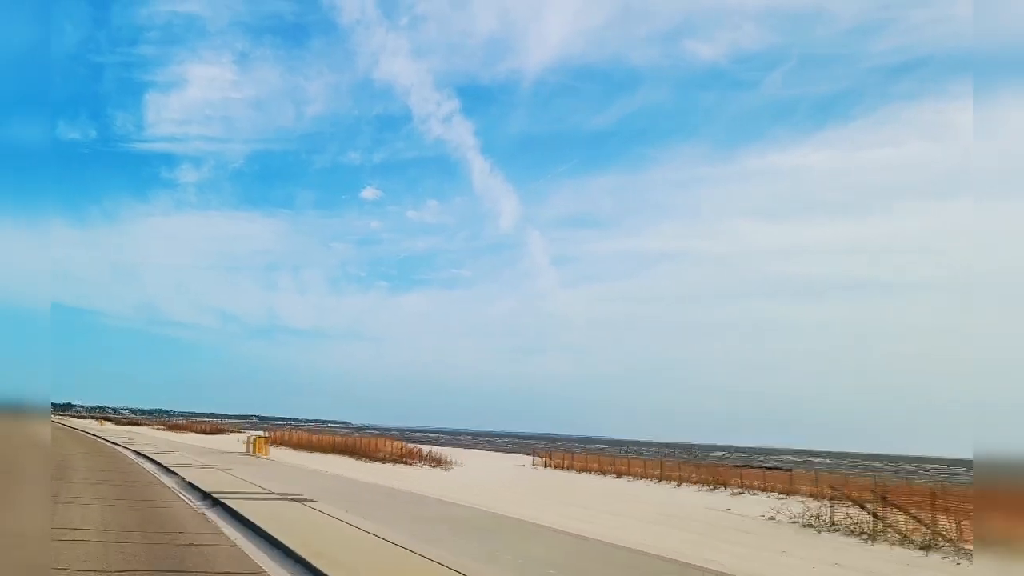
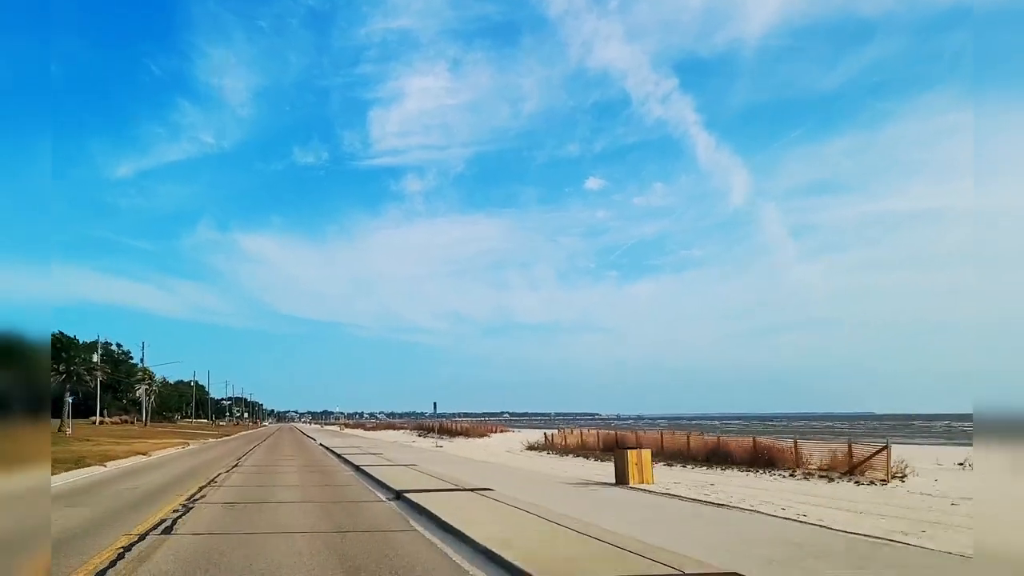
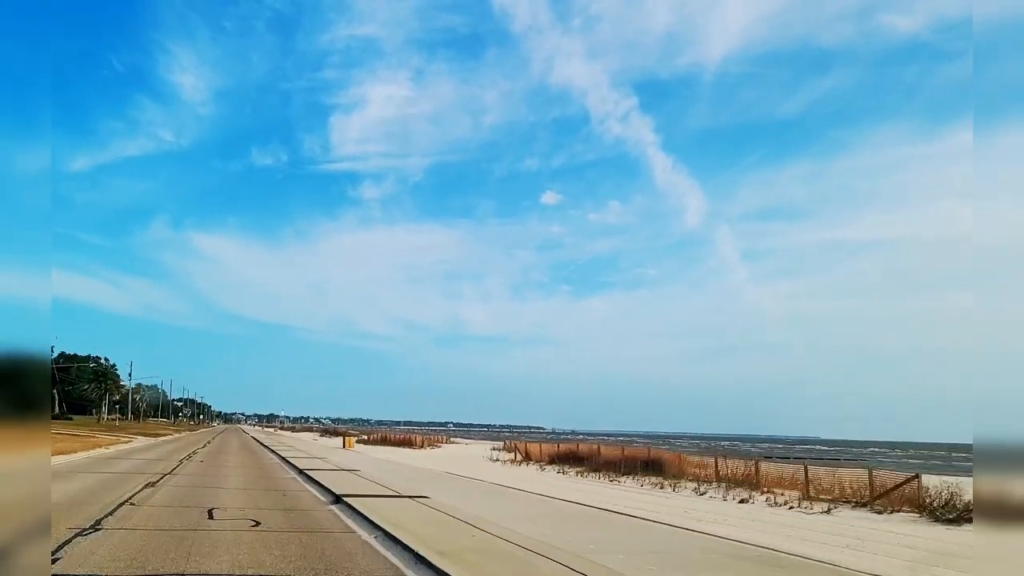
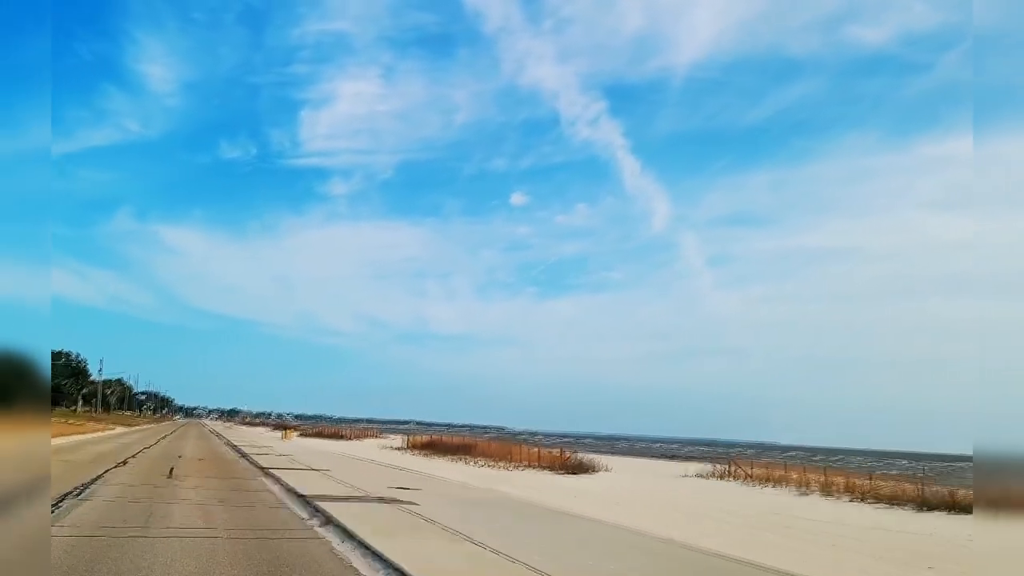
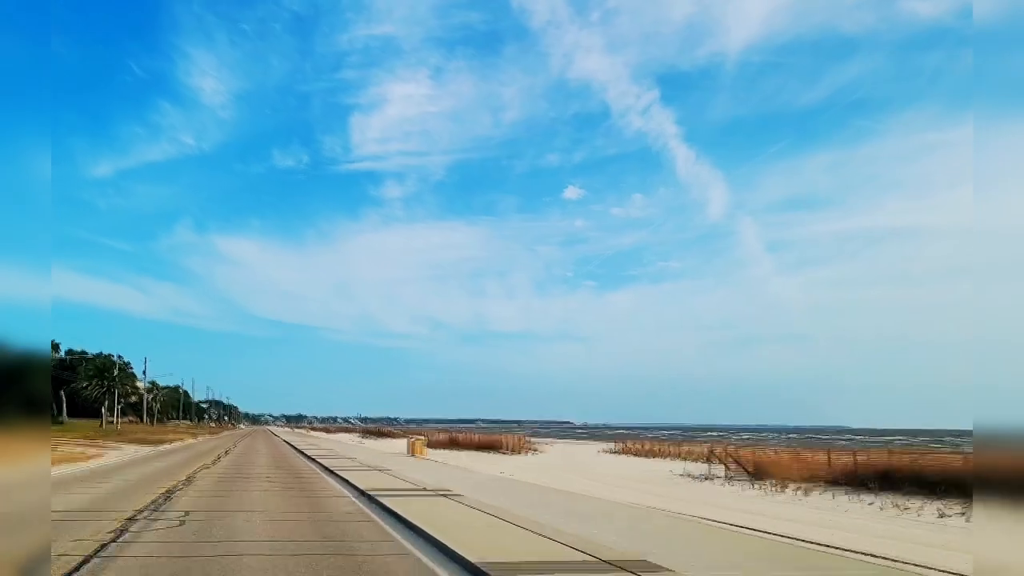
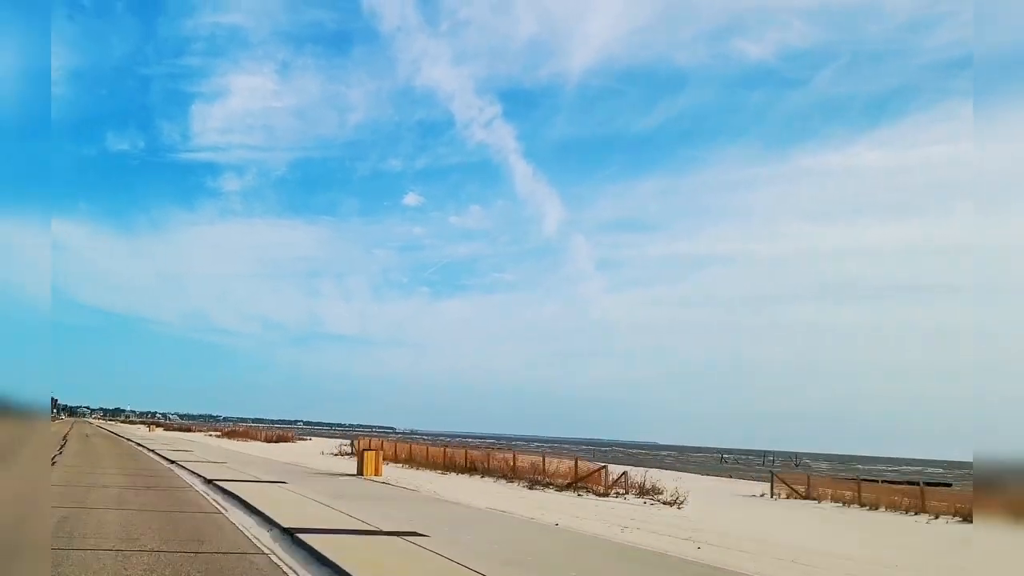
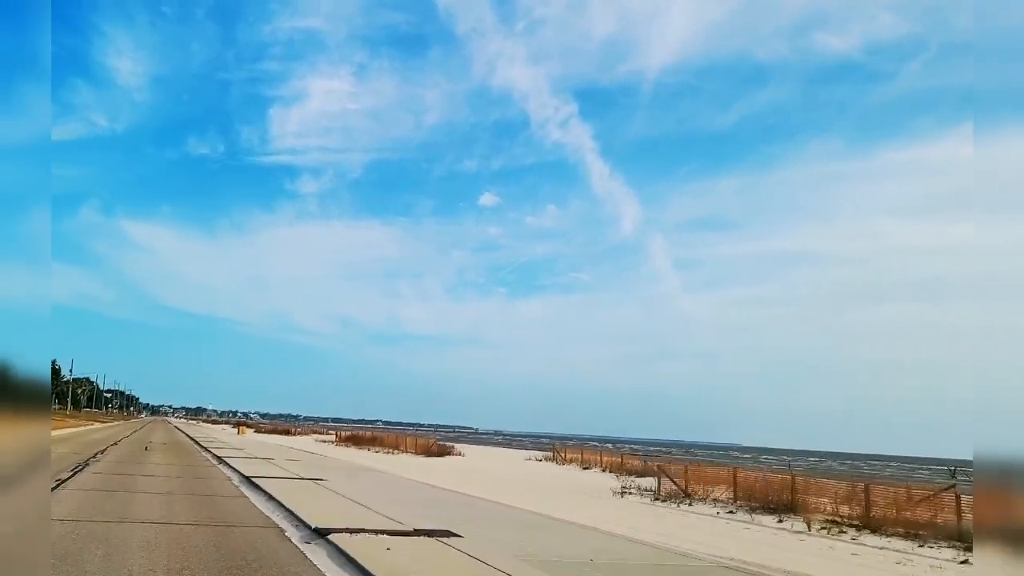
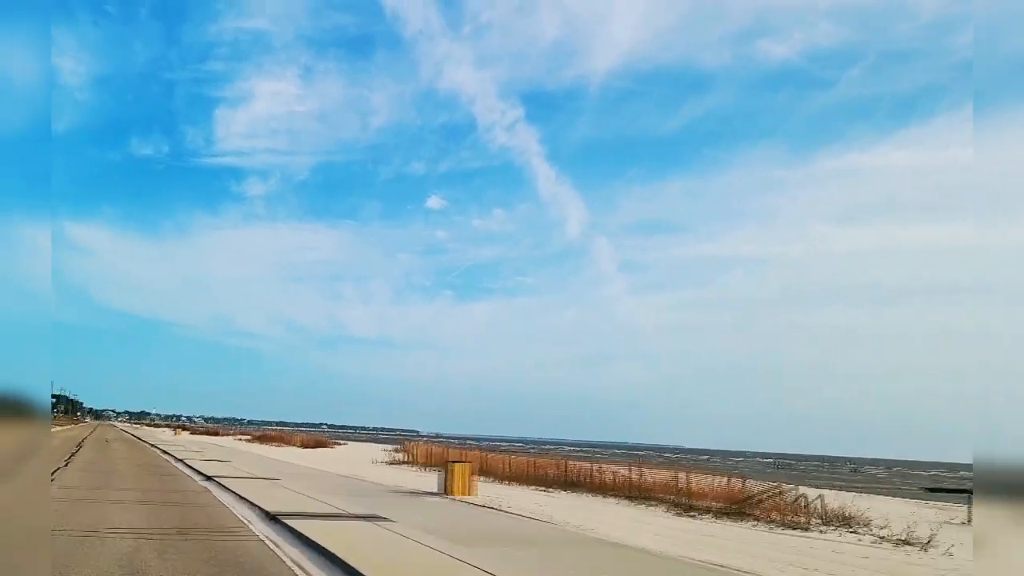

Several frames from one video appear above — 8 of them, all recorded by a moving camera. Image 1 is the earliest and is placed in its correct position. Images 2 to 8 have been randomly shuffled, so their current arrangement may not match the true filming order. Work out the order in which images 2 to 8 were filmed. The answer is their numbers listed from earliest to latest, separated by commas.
6, 8, 7, 4, 3, 5, 2
